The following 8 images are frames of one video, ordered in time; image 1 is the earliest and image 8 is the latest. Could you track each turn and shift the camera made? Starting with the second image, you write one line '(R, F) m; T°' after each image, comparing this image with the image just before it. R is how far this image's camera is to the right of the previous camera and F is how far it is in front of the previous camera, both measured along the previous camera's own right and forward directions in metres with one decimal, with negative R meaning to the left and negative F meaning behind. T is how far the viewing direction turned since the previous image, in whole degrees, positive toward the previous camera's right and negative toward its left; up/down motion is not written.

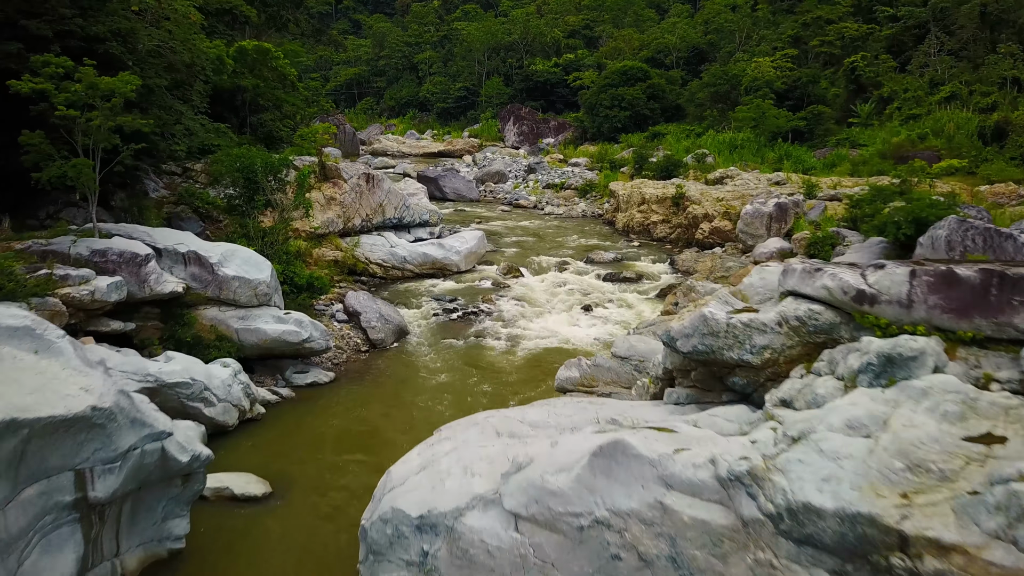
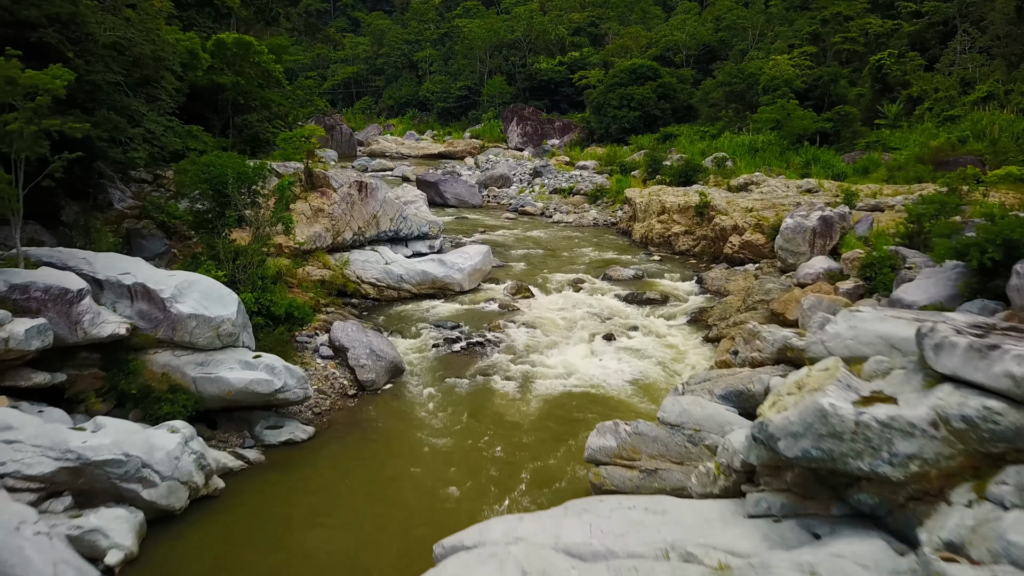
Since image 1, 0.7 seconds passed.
(-0.1, +1.4) m; 0°
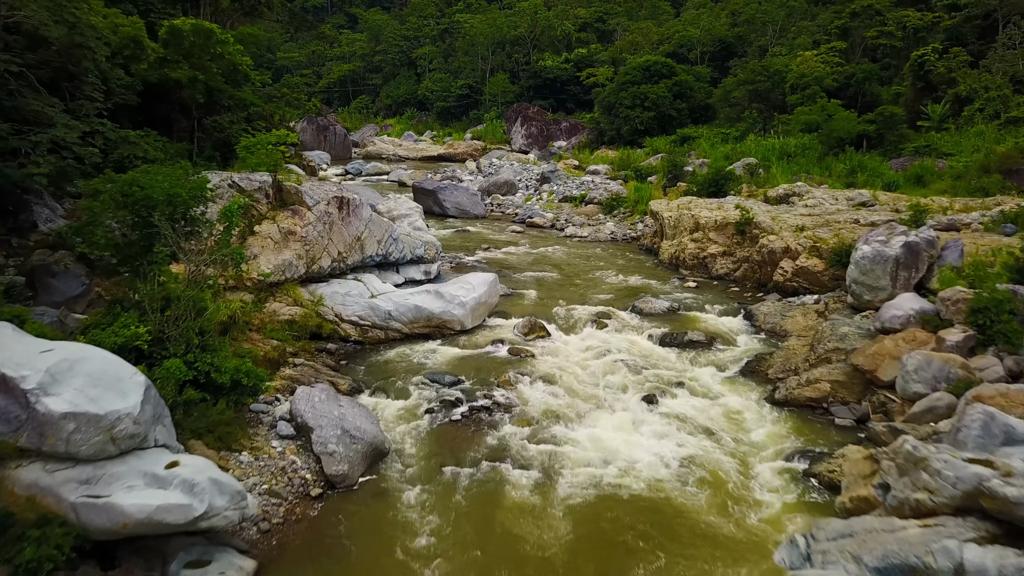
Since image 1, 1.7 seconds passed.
(-0.1, +2.0) m; 0°
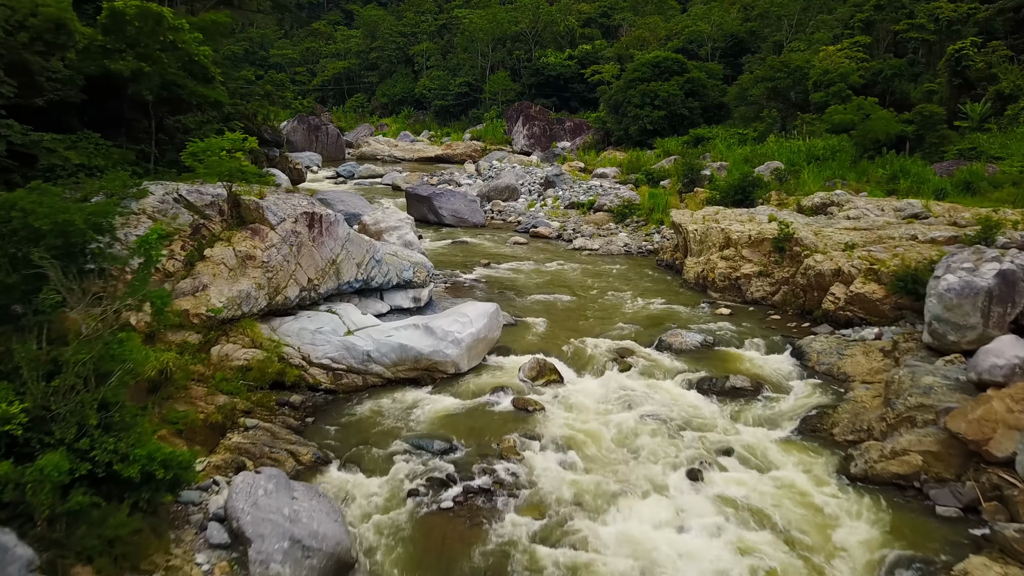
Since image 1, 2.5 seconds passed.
(0.0, +1.6) m; 0°
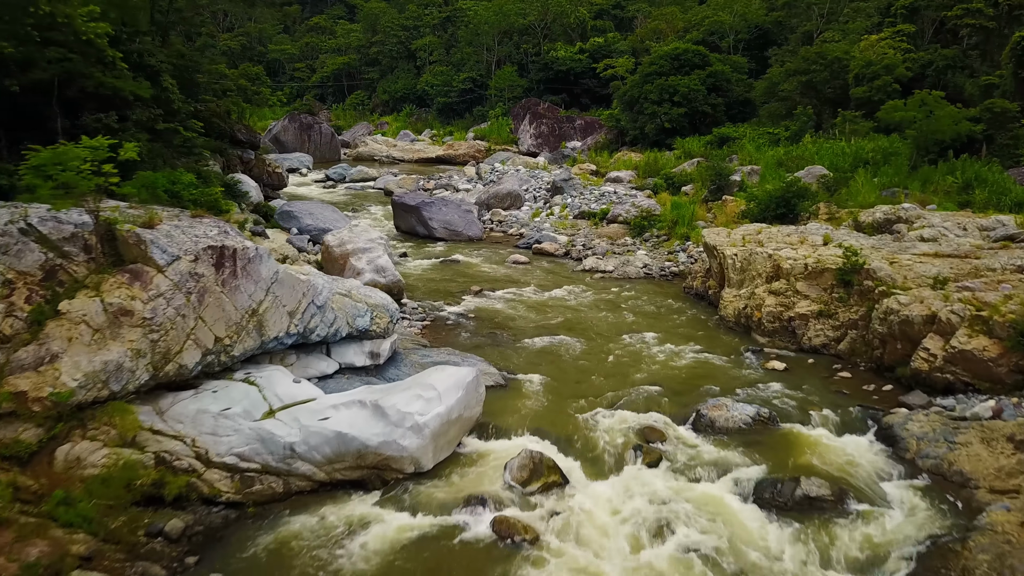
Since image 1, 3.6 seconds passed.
(+0.2, +2.2) m; -1°
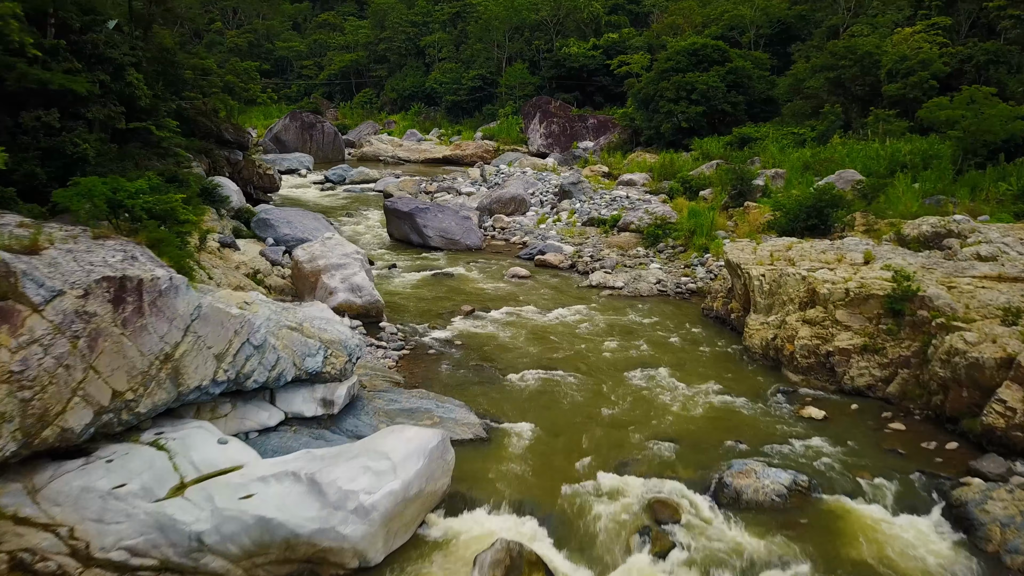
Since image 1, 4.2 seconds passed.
(+0.2, +1.2) m; -1°
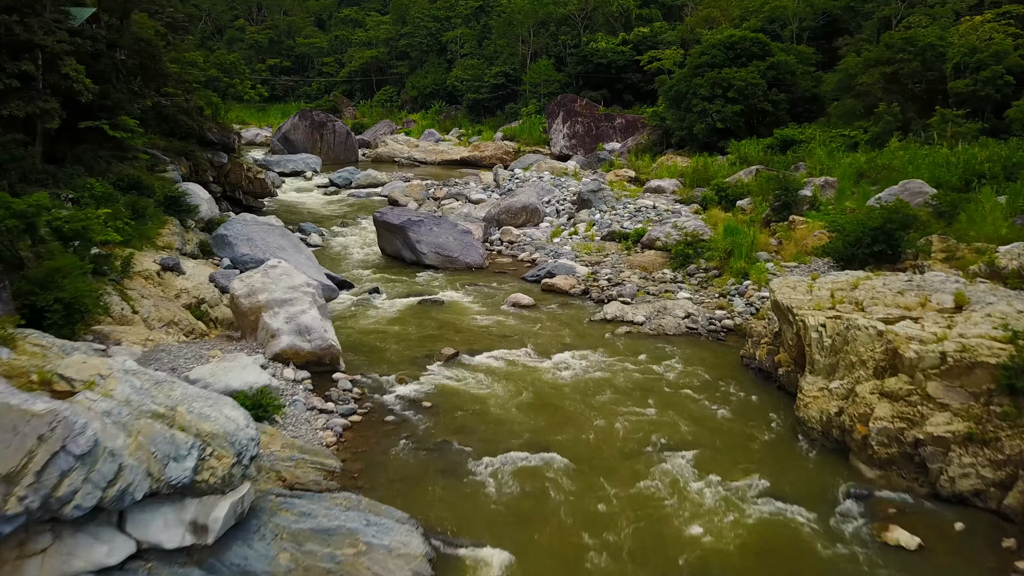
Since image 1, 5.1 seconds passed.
(+0.3, +1.8) m; -2°
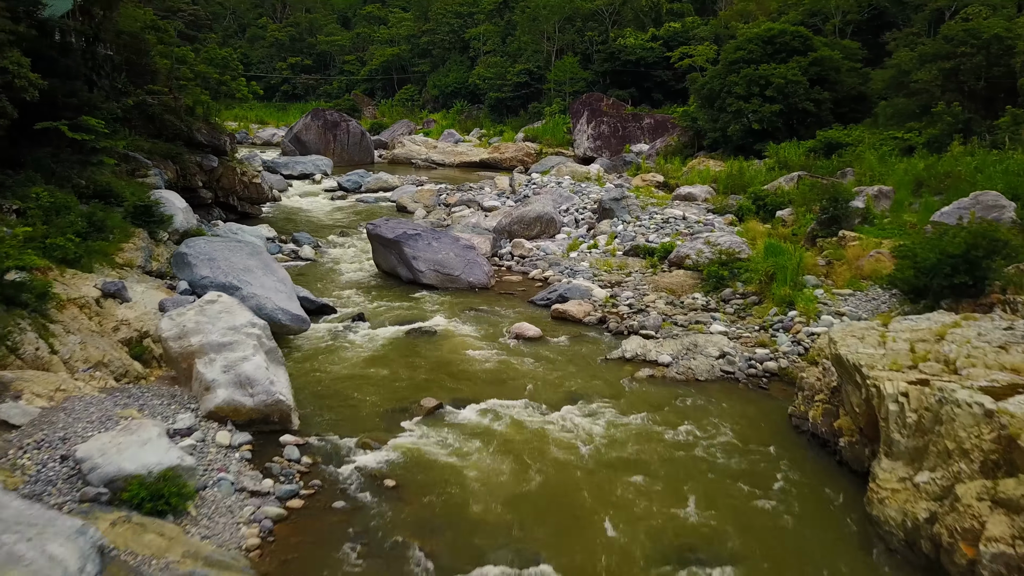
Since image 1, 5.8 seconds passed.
(+0.2, +1.4) m; -2°
